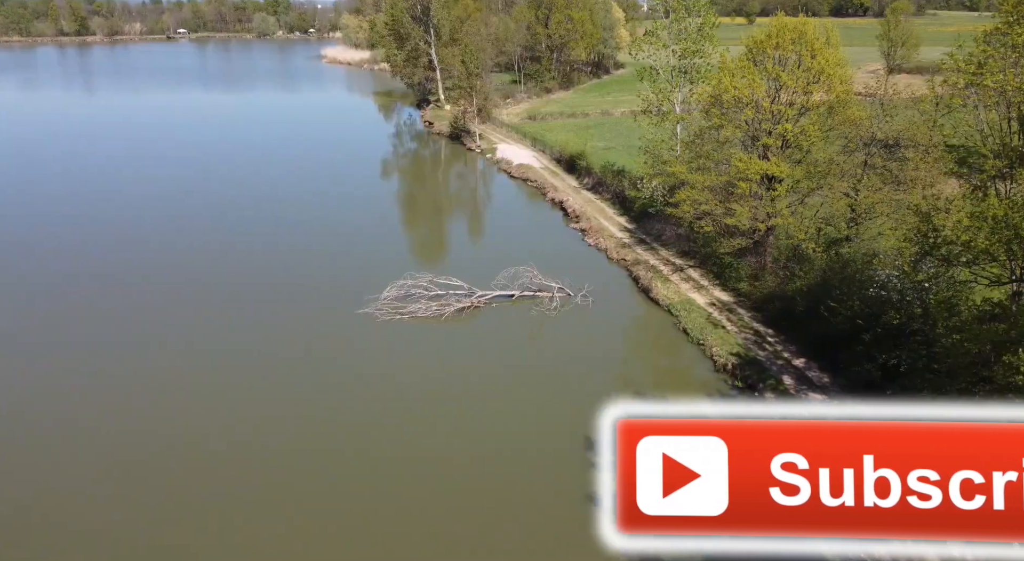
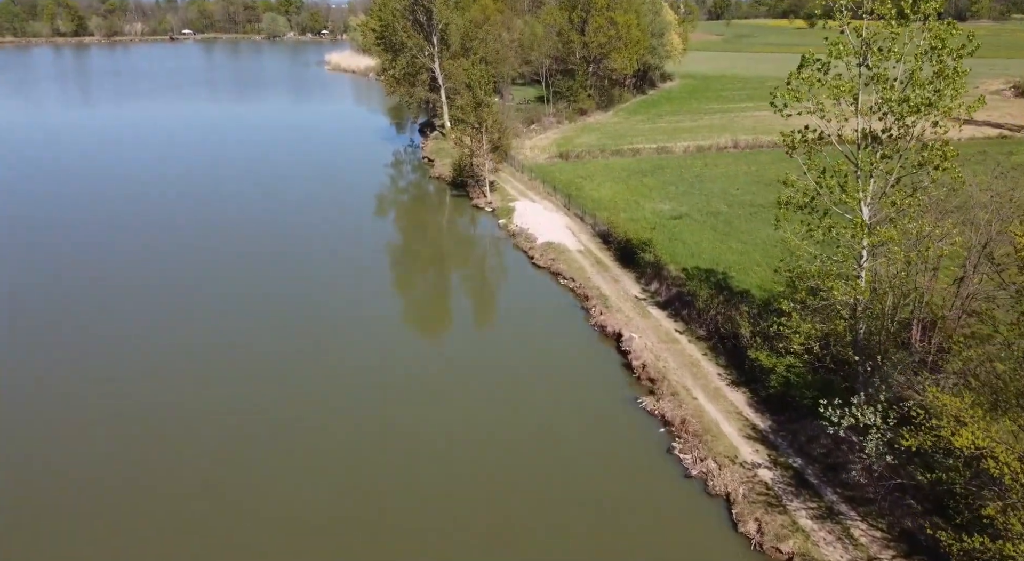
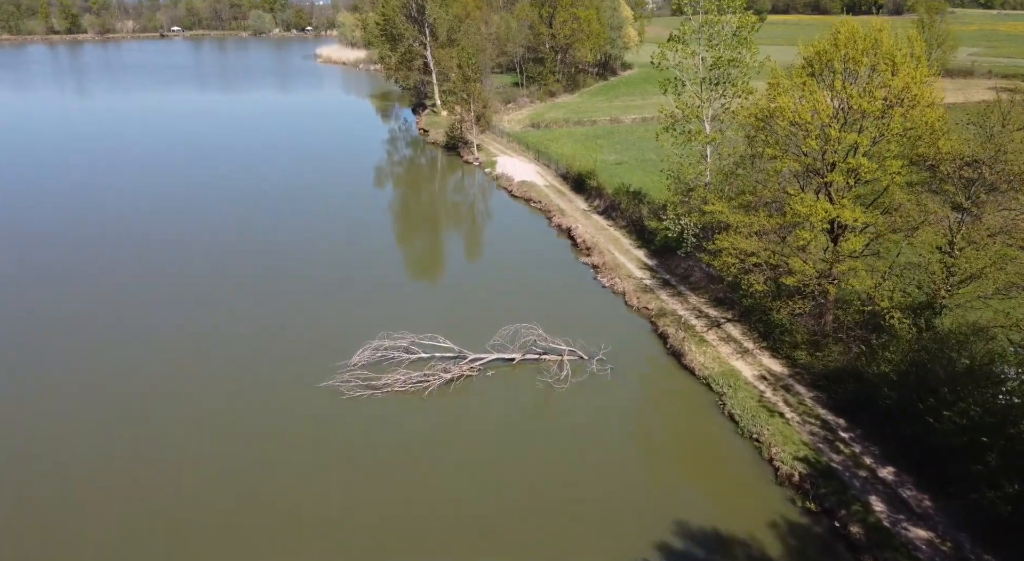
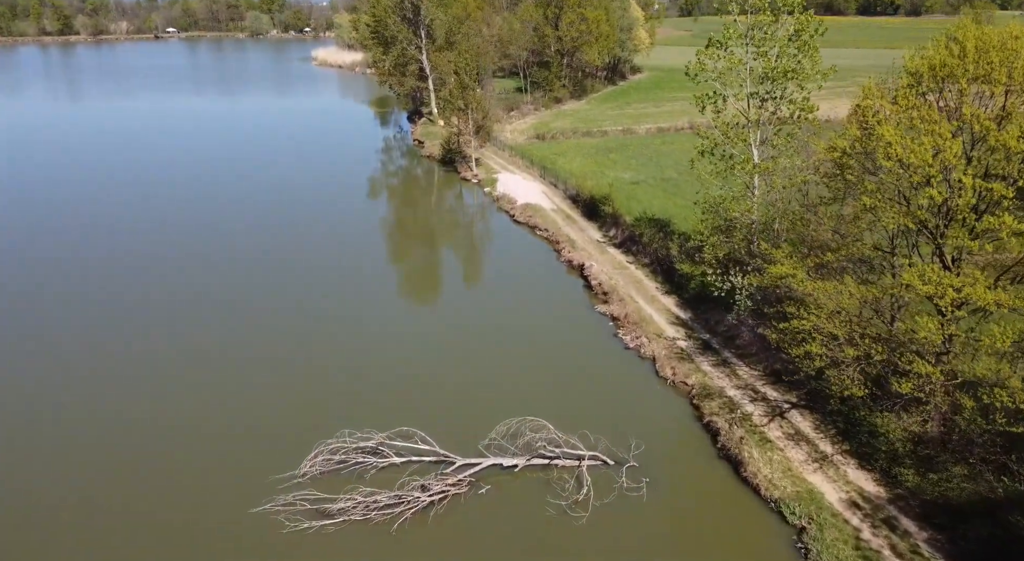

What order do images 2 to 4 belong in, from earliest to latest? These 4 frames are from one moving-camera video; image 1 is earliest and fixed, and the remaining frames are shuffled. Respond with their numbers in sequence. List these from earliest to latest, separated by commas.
3, 4, 2
